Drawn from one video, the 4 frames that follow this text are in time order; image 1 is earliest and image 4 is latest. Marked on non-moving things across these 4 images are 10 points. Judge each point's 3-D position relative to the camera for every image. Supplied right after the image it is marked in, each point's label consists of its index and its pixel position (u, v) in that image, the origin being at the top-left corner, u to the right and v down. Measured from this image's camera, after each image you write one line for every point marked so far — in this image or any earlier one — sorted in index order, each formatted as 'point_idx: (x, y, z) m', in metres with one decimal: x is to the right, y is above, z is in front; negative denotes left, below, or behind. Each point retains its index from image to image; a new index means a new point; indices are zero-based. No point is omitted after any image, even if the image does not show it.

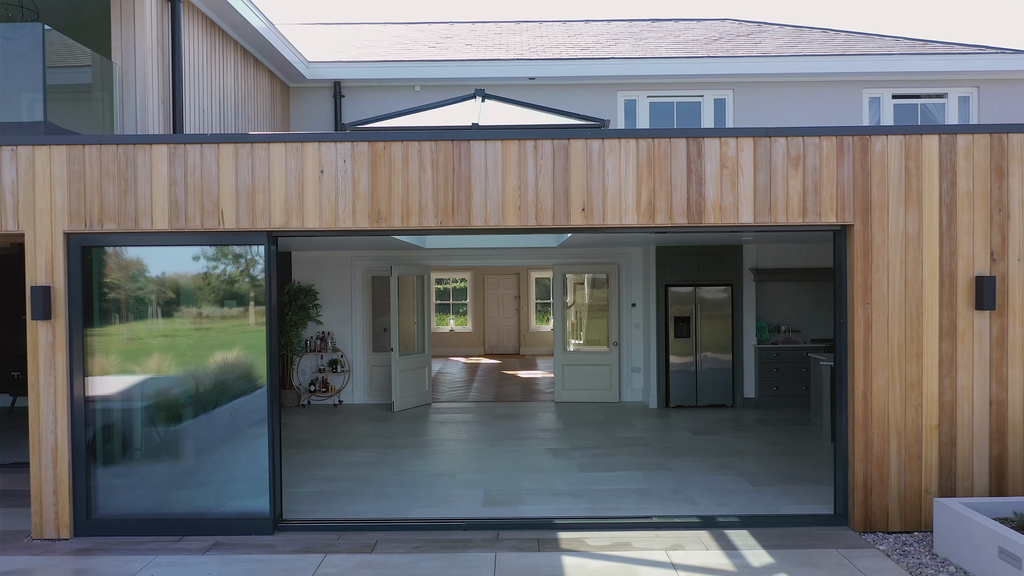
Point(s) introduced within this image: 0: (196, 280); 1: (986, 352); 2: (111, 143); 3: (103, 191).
0: (-2.4, +0.1, +5.4) m
1: (+3.2, -0.4, +5.1) m
2: (-2.7, +1.0, +5.2) m
3: (-2.7, +0.6, +5.2) m
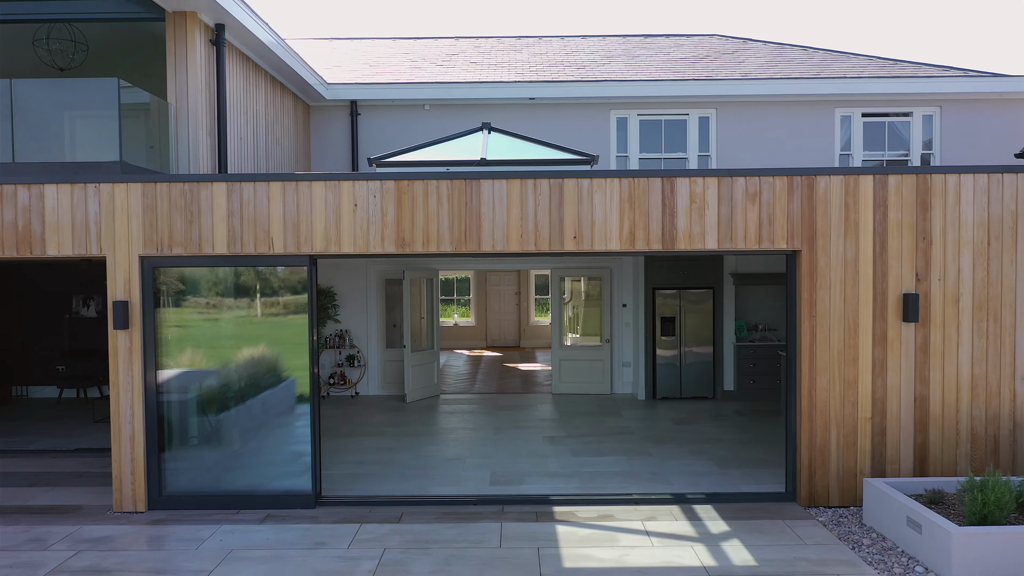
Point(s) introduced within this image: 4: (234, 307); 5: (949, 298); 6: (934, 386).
0: (-2.3, 0.0, +6.4) m
1: (+3.2, -0.6, +6.1) m
2: (-2.7, +0.8, +6.1) m
3: (-2.7, +0.5, +6.2) m
4: (-2.4, -0.1, +6.4) m
5: (+3.5, -0.1, +6.1) m
6: (+3.4, -0.8, +6.1) m
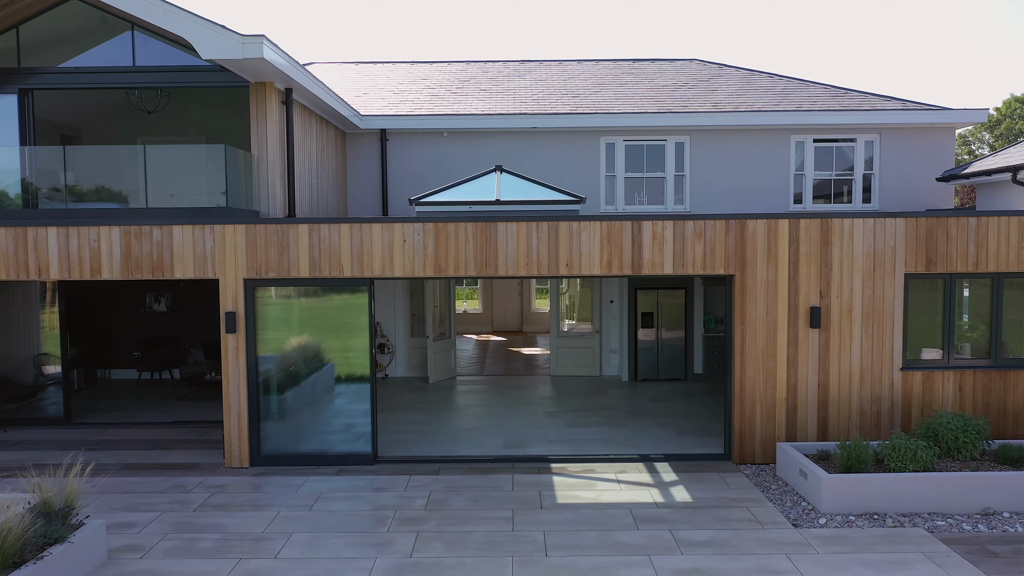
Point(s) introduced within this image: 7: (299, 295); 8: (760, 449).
0: (-2.3, -0.1, +8.5) m
1: (+3.3, -0.7, +8.3) m
2: (-2.6, +0.7, +8.2) m
3: (-2.6, +0.4, +8.3) m
4: (-2.4, -0.2, +8.5) m
5: (+3.6, -0.2, +8.2) m
6: (+3.5, -0.9, +8.3) m
7: (-2.4, -0.1, +8.5) m
8: (+2.7, -1.7, +8.3) m
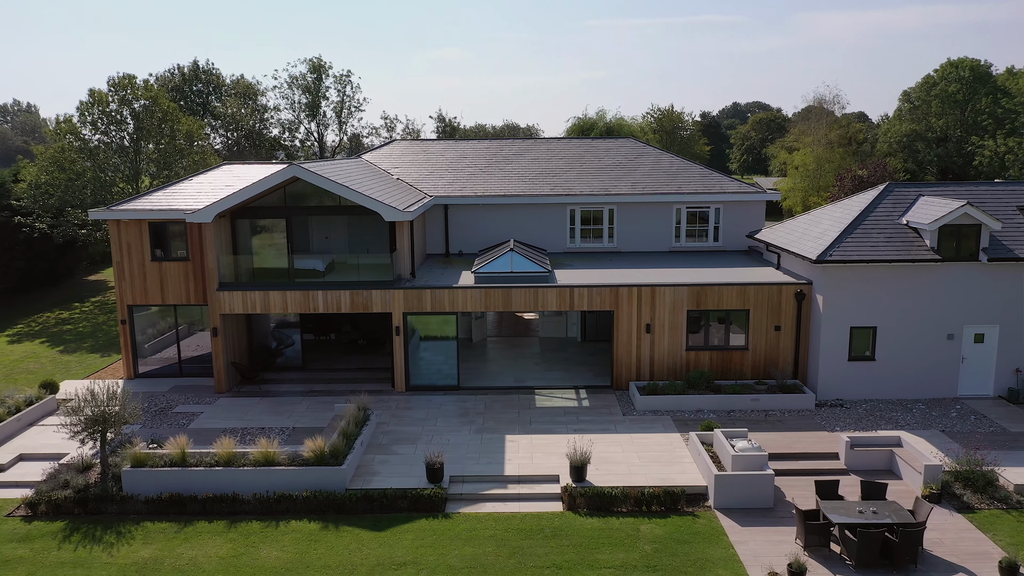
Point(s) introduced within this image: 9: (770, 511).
0: (-2.1, -0.8, +19.5) m
1: (+3.4, -1.4, +19.2) m
2: (-2.4, 0.0, +19.1) m
3: (-2.5, -0.3, +19.2) m
4: (-2.2, -0.9, +19.5) m
5: (+3.7, -0.9, +19.2) m
6: (+3.6, -1.6, +19.3) m
7: (-2.2, -0.8, +19.4) m
8: (+2.8, -2.4, +19.4) m
9: (+4.6, -4.0, +13.7) m
